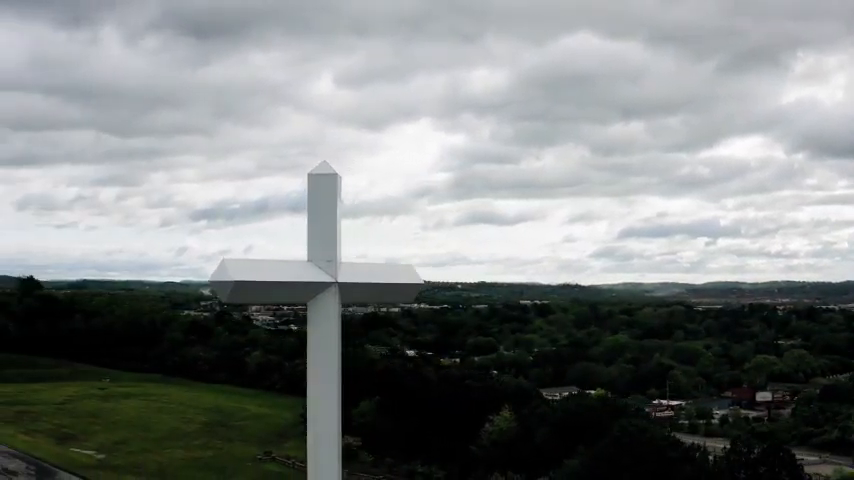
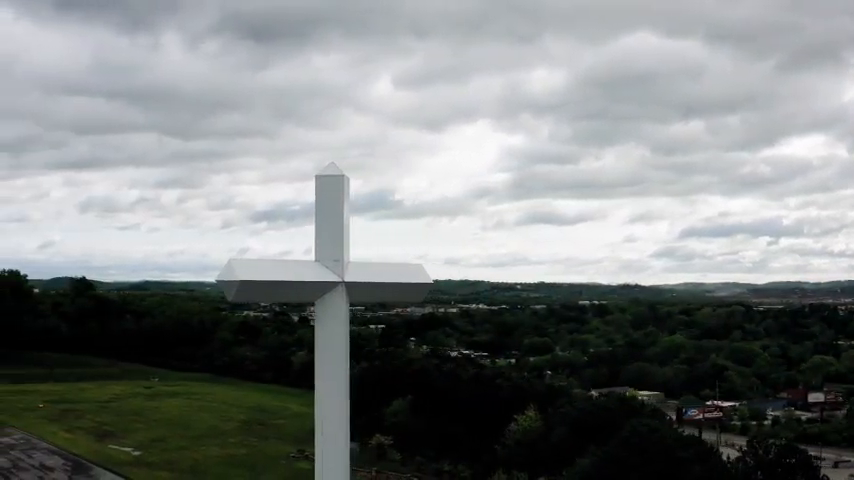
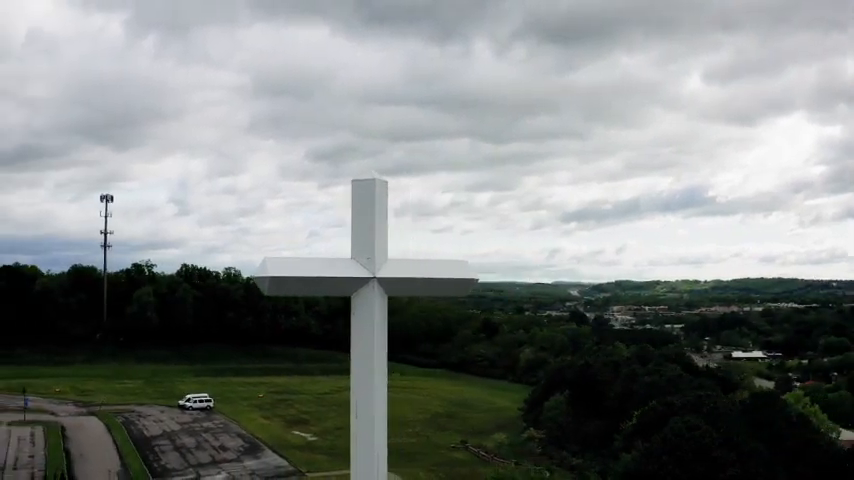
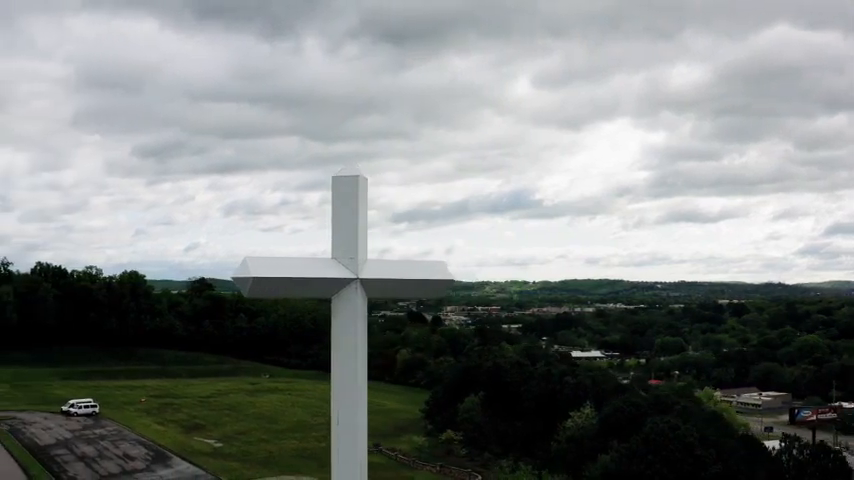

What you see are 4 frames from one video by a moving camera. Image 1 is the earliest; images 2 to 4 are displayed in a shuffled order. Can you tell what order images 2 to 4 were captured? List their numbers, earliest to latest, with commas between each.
2, 4, 3
